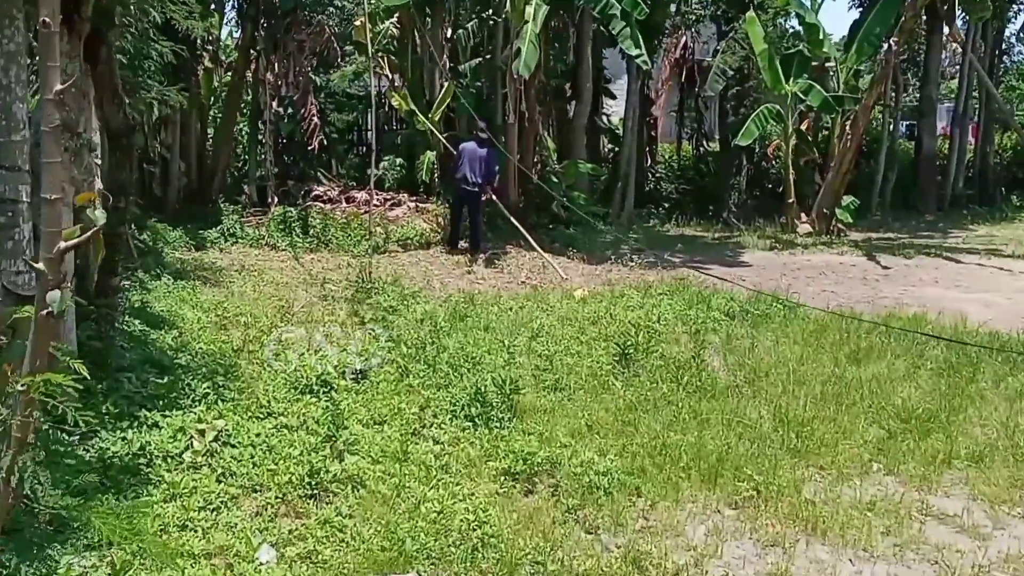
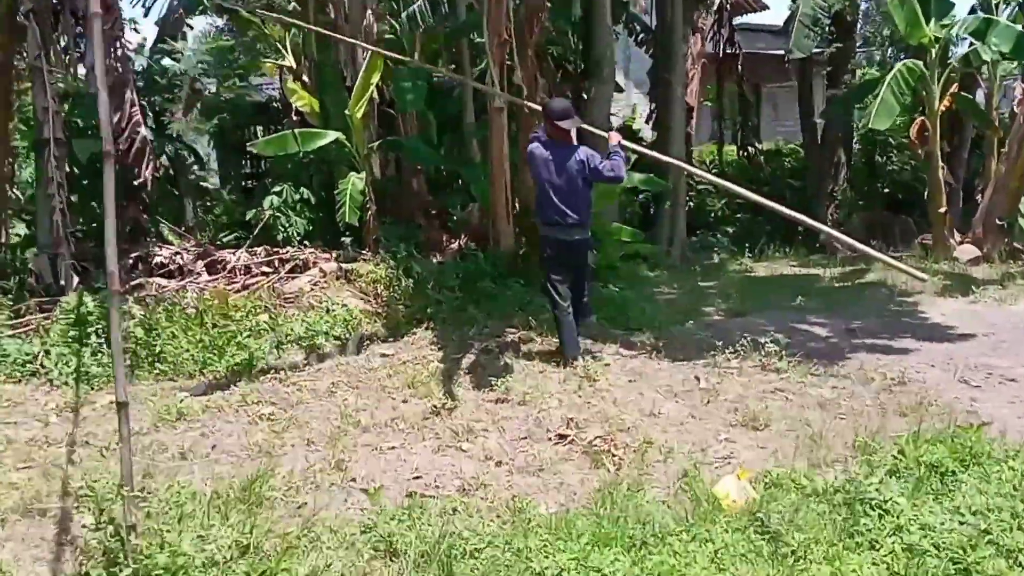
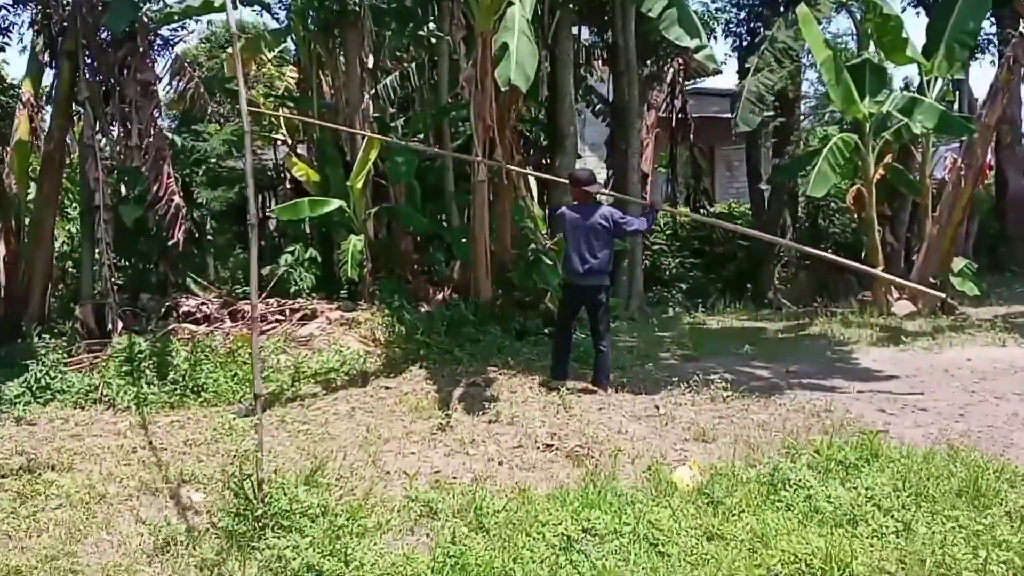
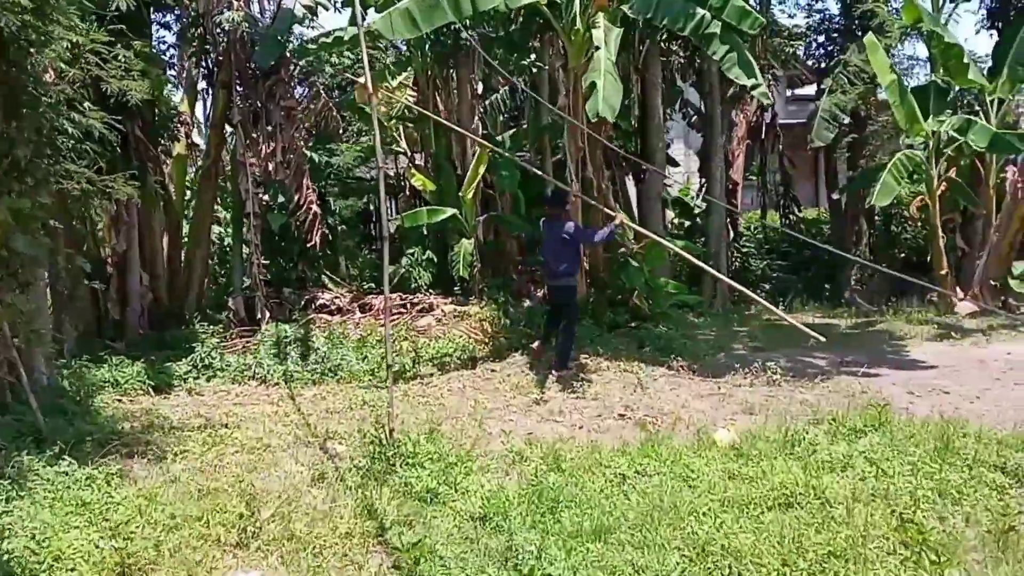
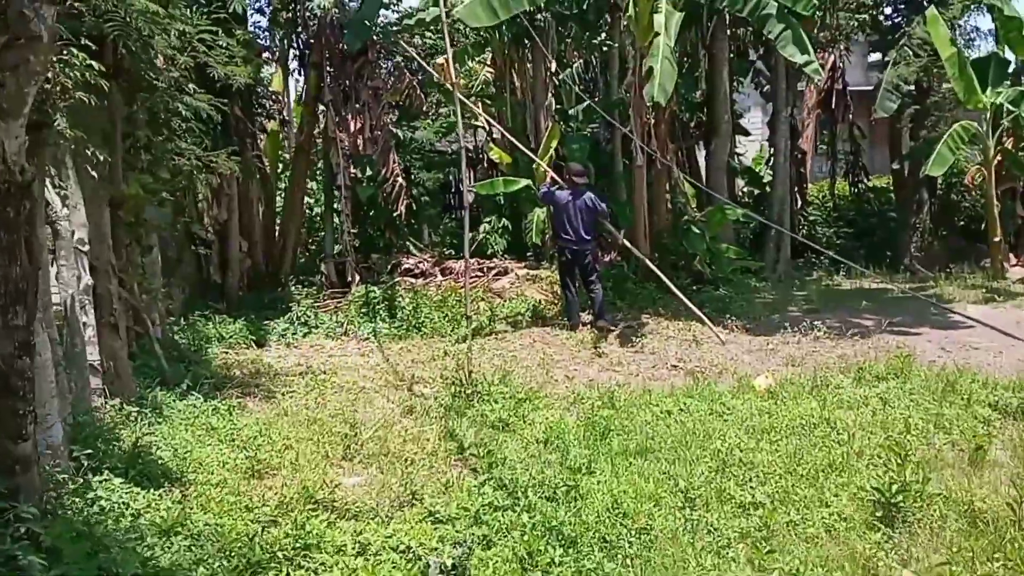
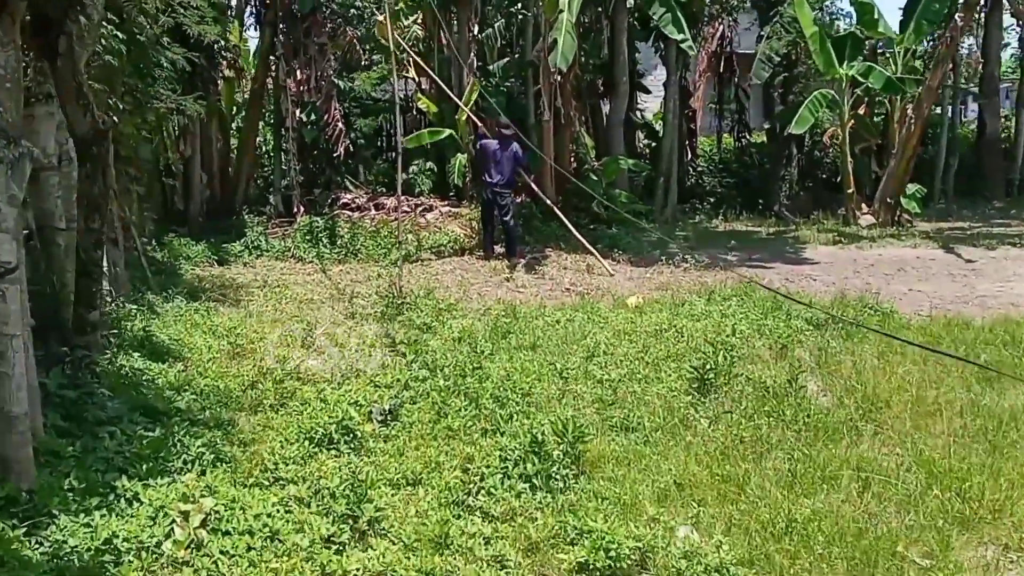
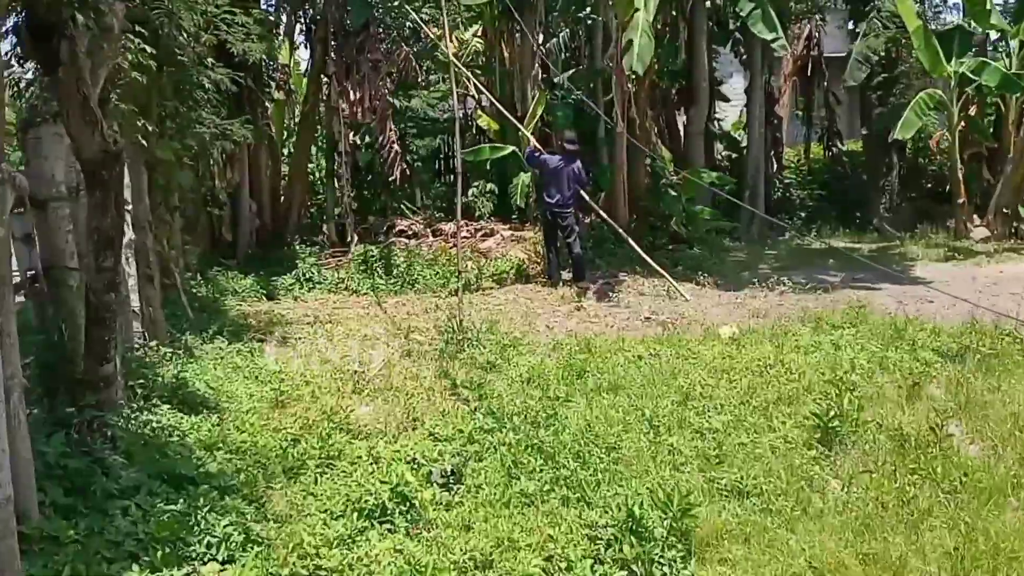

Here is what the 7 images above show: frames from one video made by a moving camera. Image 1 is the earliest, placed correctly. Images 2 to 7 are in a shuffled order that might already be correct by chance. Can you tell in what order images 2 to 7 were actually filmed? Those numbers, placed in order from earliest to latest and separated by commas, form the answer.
6, 7, 5, 4, 3, 2
